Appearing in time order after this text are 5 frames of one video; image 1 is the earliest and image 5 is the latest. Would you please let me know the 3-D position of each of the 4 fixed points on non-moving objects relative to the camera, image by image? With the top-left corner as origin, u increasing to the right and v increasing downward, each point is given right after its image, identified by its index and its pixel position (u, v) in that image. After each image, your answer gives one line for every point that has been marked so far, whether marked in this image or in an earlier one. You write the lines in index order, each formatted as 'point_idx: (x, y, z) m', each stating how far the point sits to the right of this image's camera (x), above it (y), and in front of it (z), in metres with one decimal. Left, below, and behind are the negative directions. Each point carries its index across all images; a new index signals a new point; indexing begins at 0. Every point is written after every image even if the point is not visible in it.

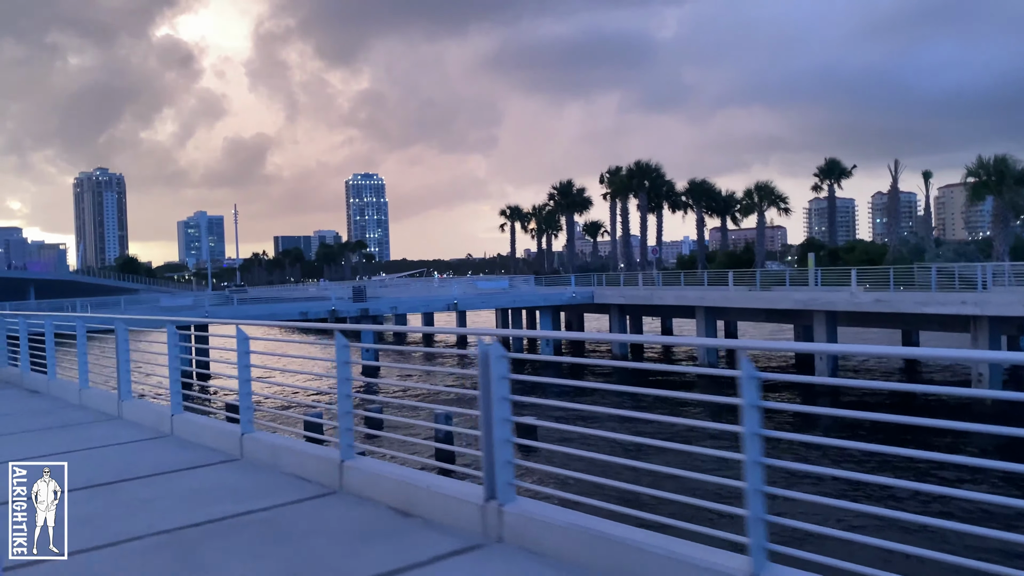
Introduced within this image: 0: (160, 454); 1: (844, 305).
0: (-3.3, -1.6, +8.4) m
1: (+7.5, -0.4, +19.2) m
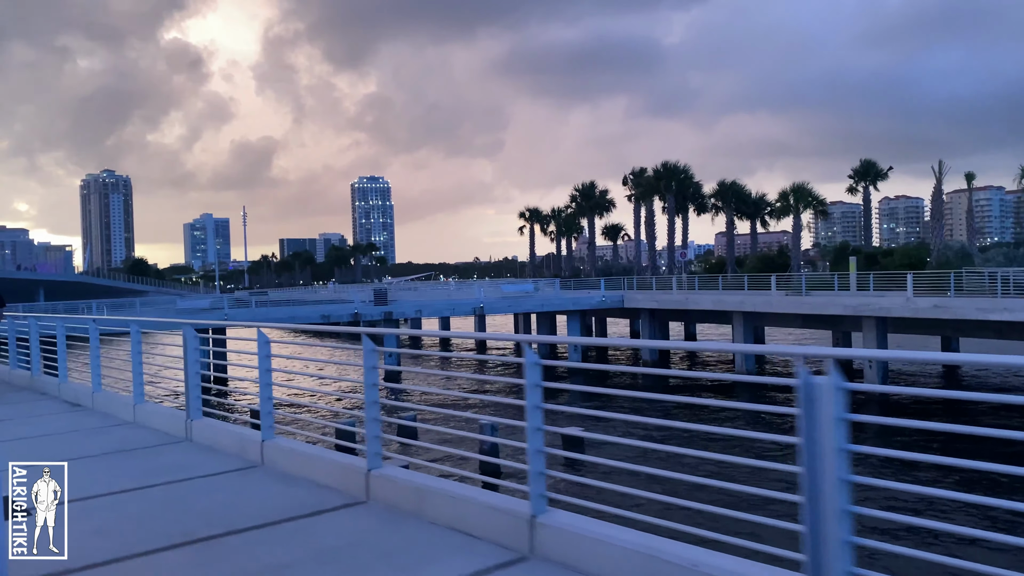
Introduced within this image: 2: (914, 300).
0: (-2.6, -1.6, +7.6) m
1: (+8.3, -0.5, +18.4) m
2: (+8.7, -0.3, +18.5) m
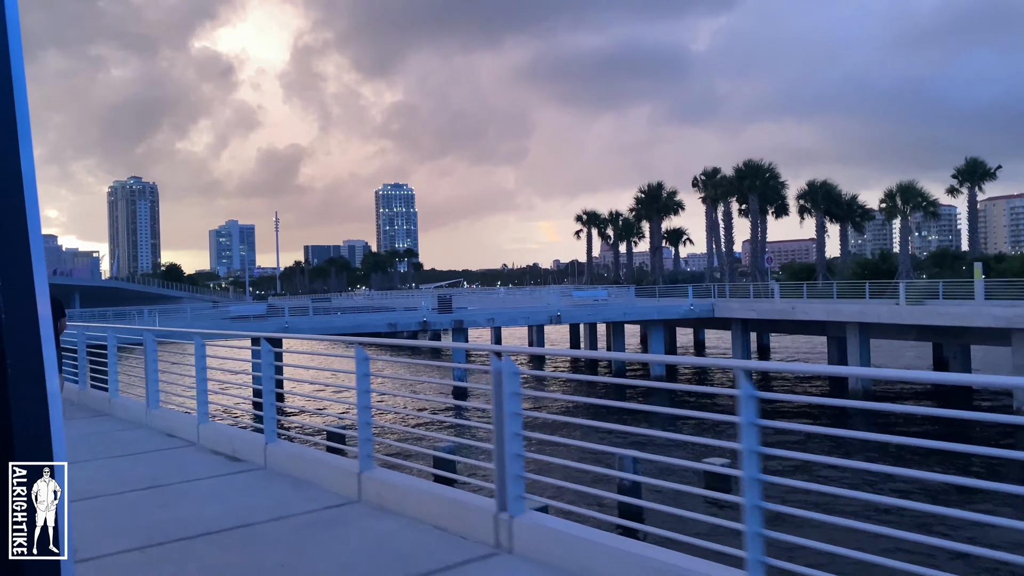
0: (-0.8, -1.6, +5.7) m
1: (+10.4, -0.7, +16.2) m
2: (+10.8, -0.4, +16.2) m
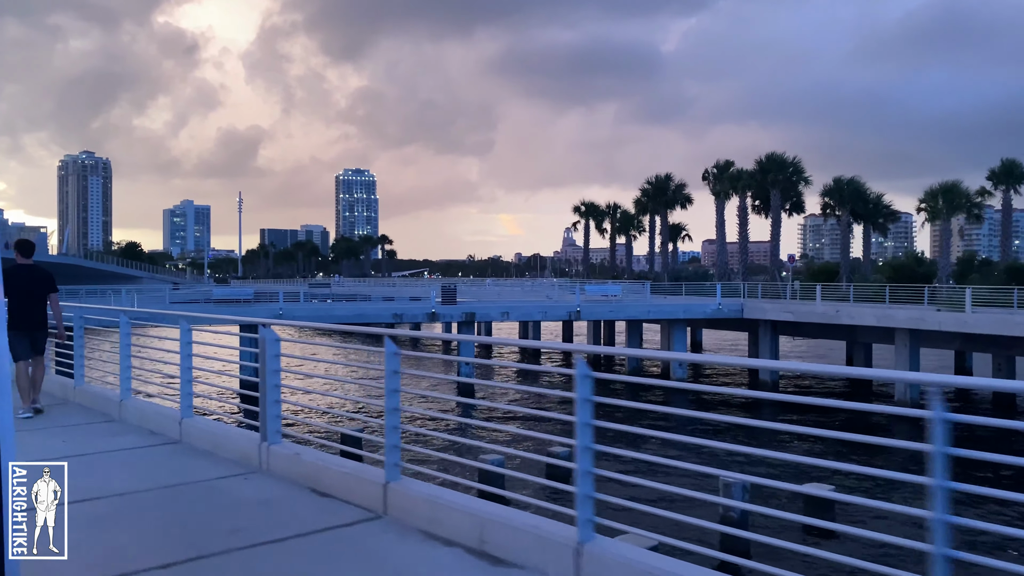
0: (+0.5, -1.6, +3.8) m
1: (+11.2, -0.9, +14.8) m
2: (+11.6, -0.7, +14.9) m
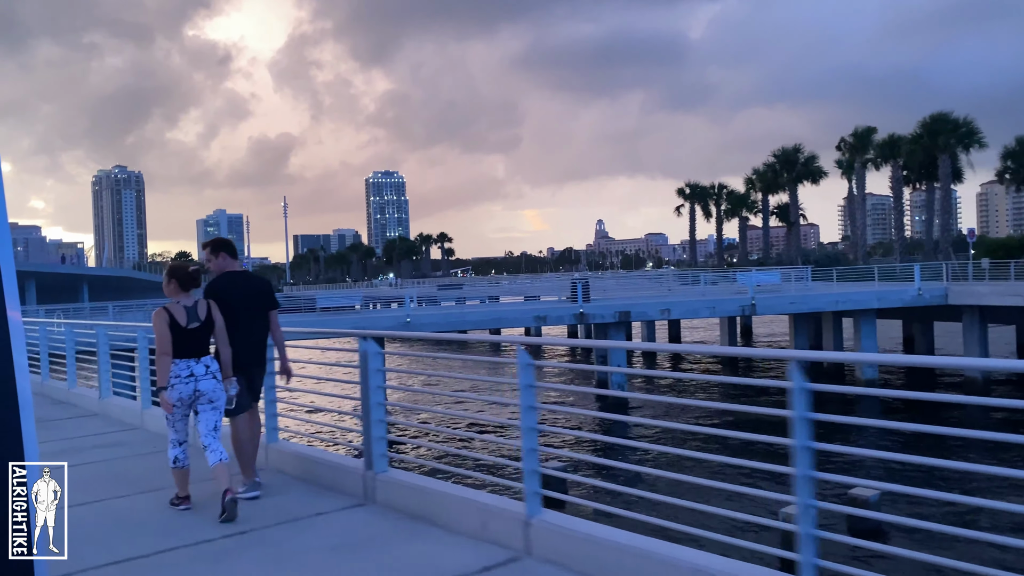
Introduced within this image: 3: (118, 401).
0: (+3.5, -1.5, +0.5) m
1: (+14.6, -0.3, +11.1) m
2: (+15.0, 0.0, +11.1) m
3: (-3.7, -1.0, +7.9) m
